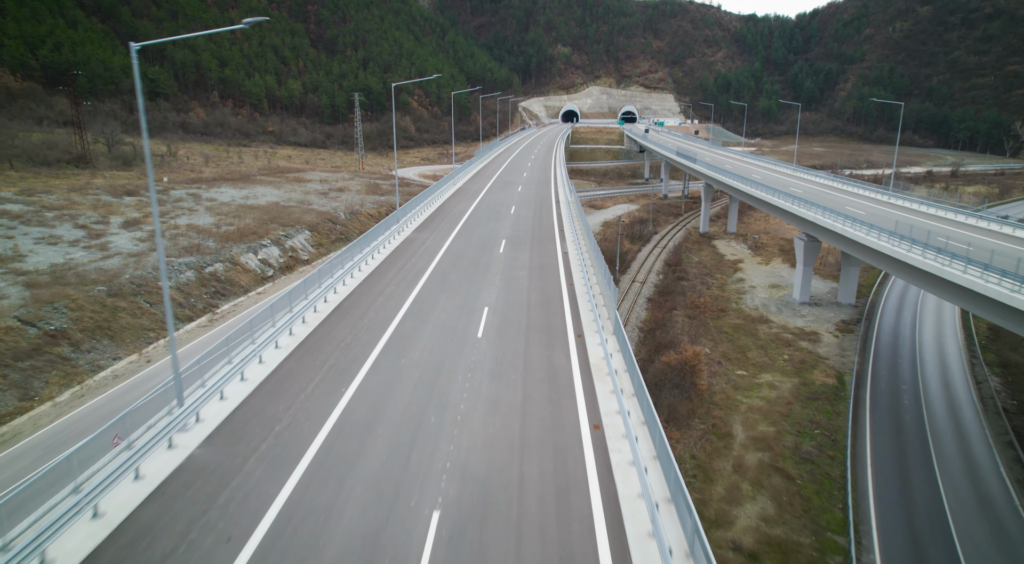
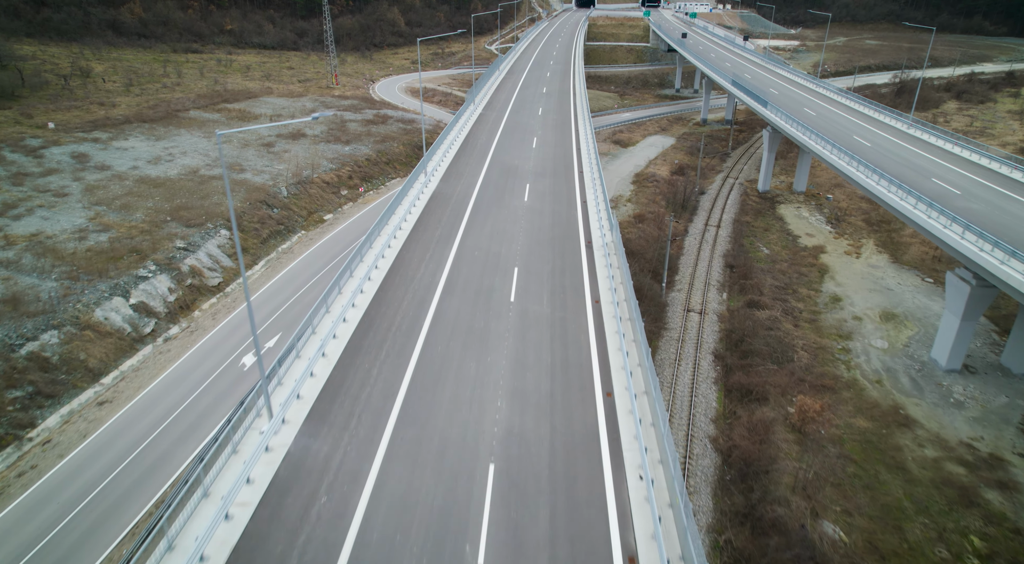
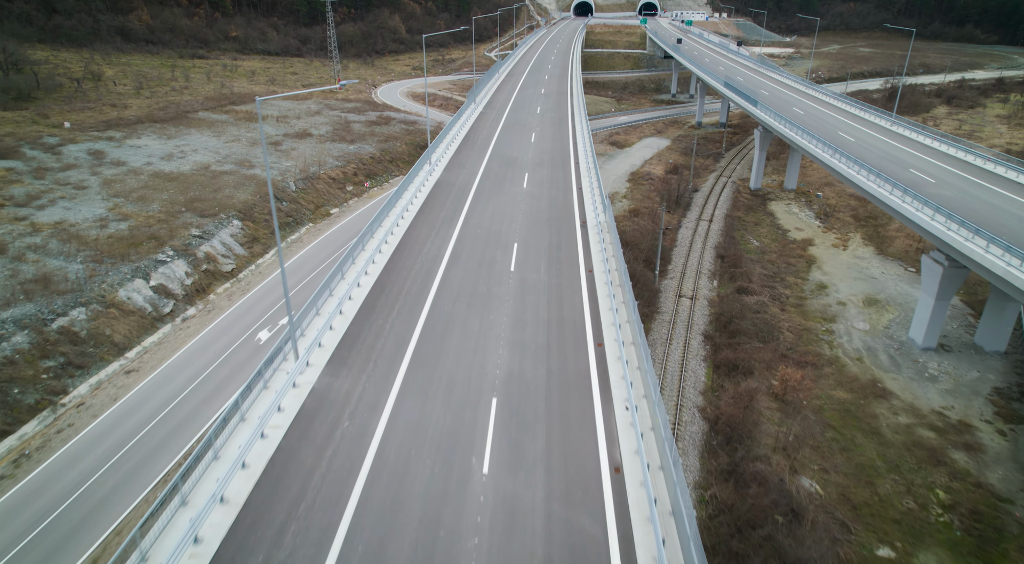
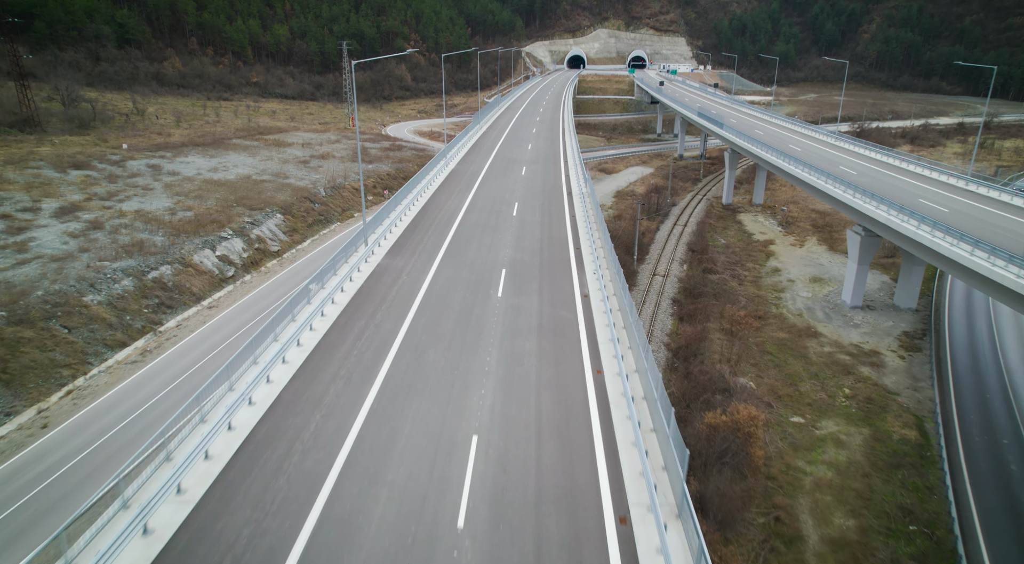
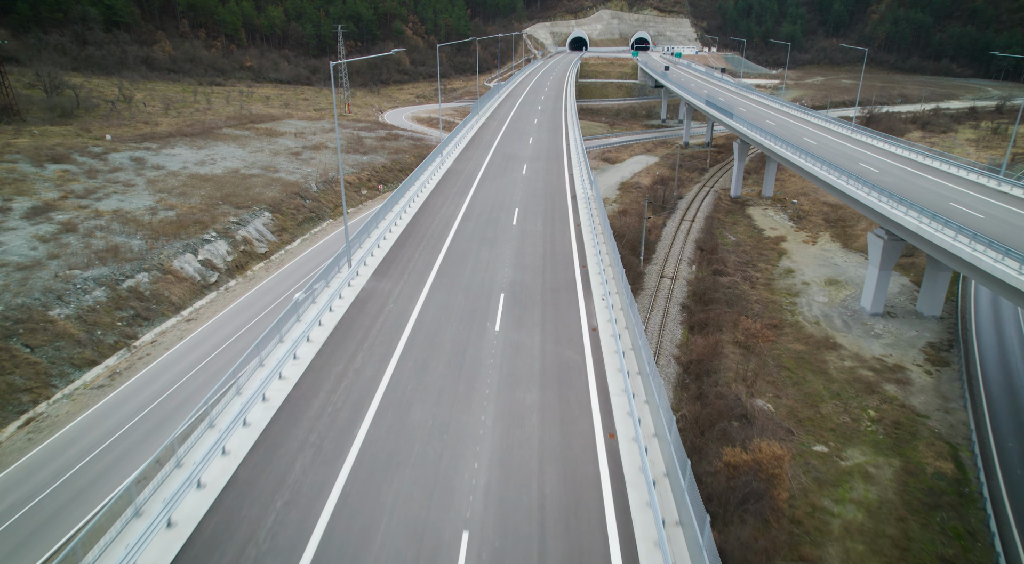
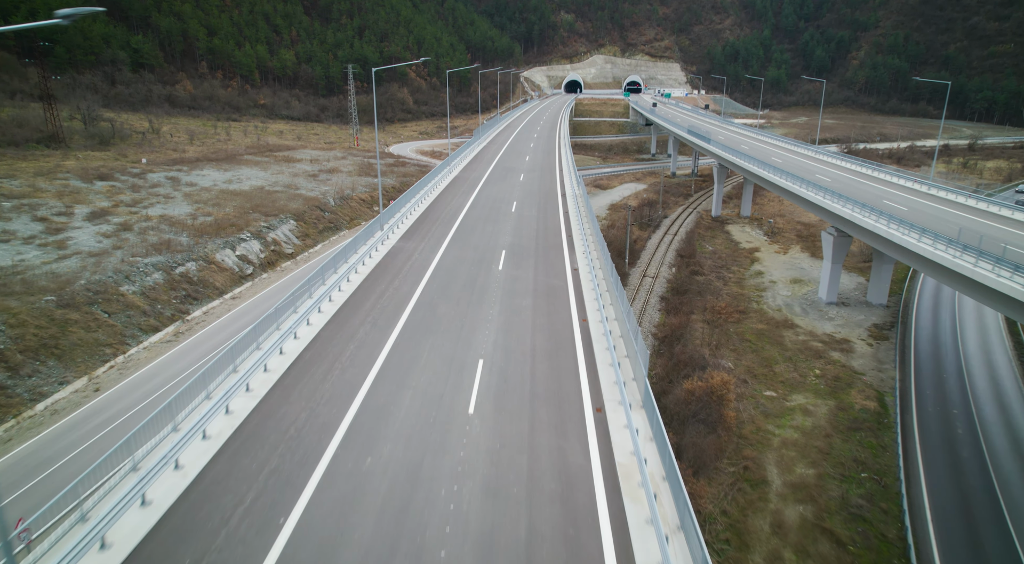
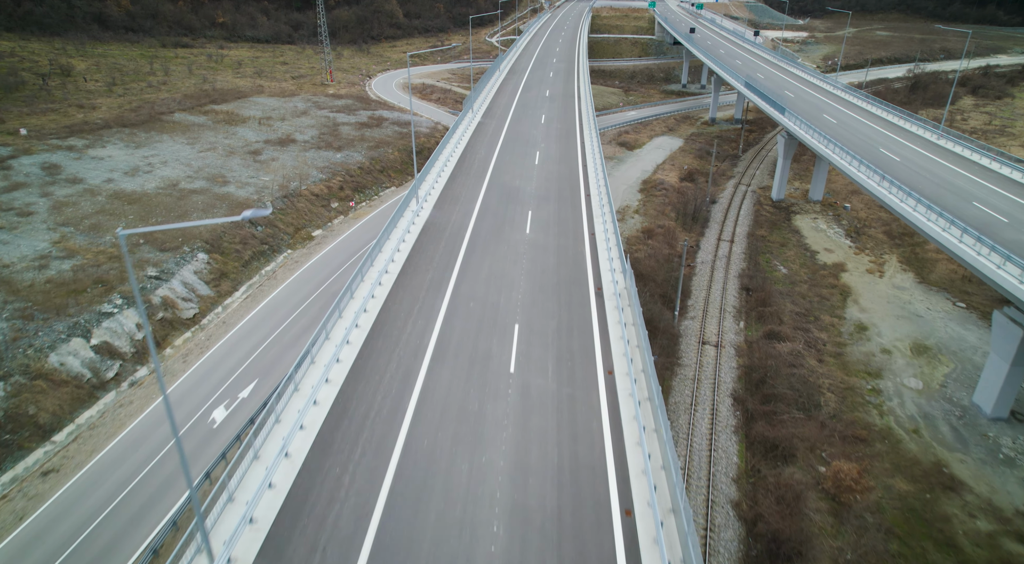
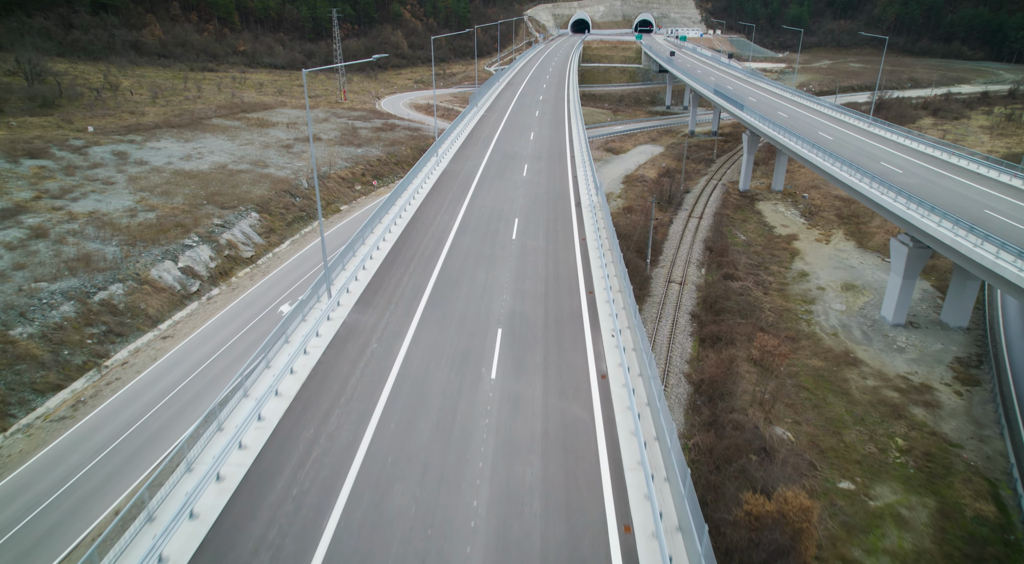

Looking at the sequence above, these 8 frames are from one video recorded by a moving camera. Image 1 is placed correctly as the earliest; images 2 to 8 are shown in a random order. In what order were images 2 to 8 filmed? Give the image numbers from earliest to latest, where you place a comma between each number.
6, 4, 5, 8, 3, 2, 7
